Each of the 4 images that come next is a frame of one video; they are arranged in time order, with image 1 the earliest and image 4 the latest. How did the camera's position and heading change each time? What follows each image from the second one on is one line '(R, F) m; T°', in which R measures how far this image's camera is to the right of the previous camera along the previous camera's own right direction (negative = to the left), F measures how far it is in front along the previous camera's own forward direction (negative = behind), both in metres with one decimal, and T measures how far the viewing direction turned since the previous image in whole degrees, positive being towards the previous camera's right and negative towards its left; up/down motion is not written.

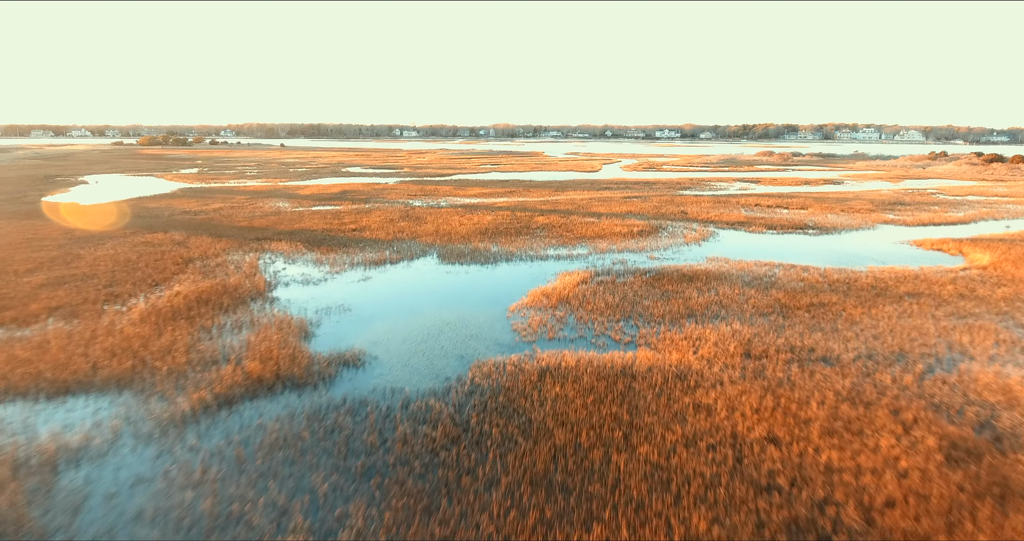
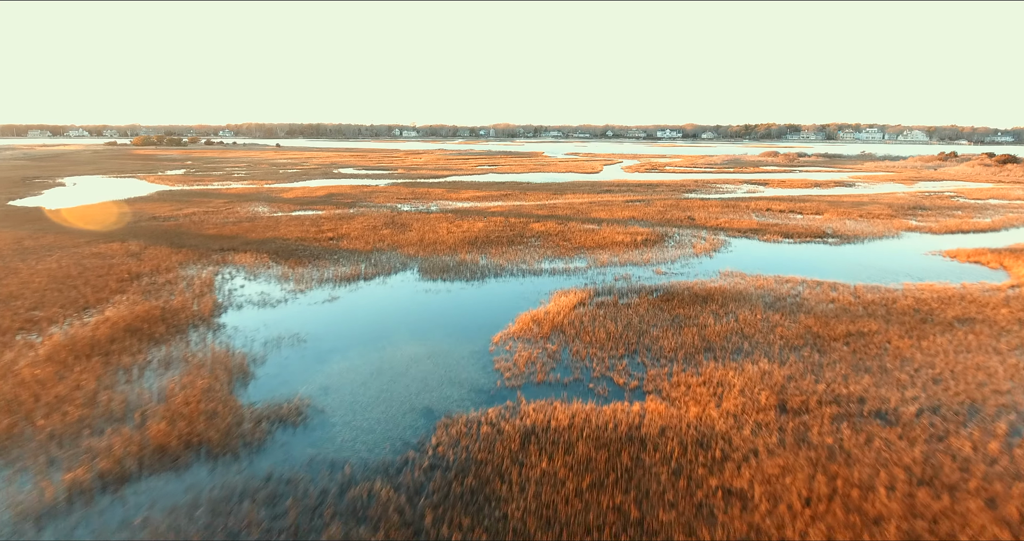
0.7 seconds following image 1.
(+0.4, +2.0) m; 0°
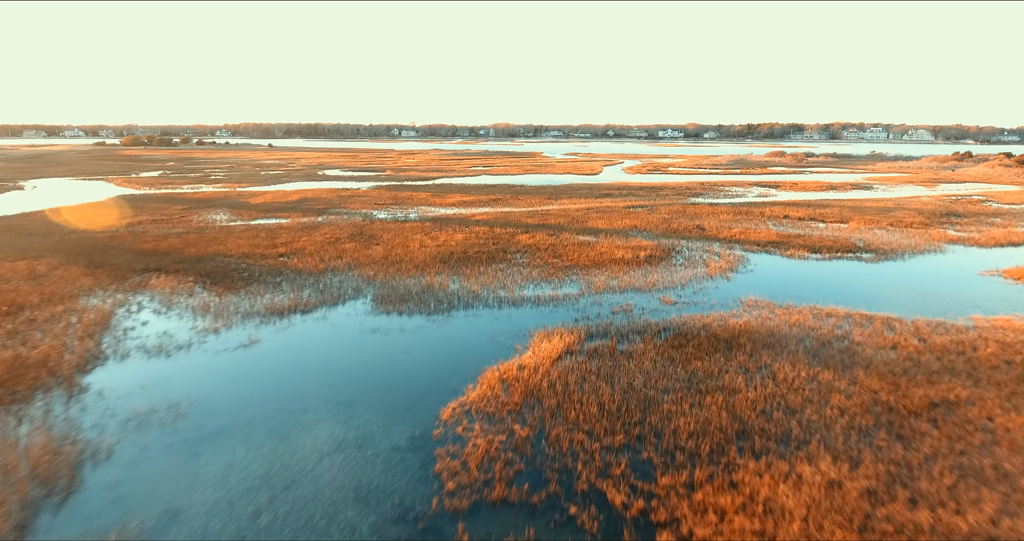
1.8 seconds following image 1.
(+0.7, +3.0) m; 0°
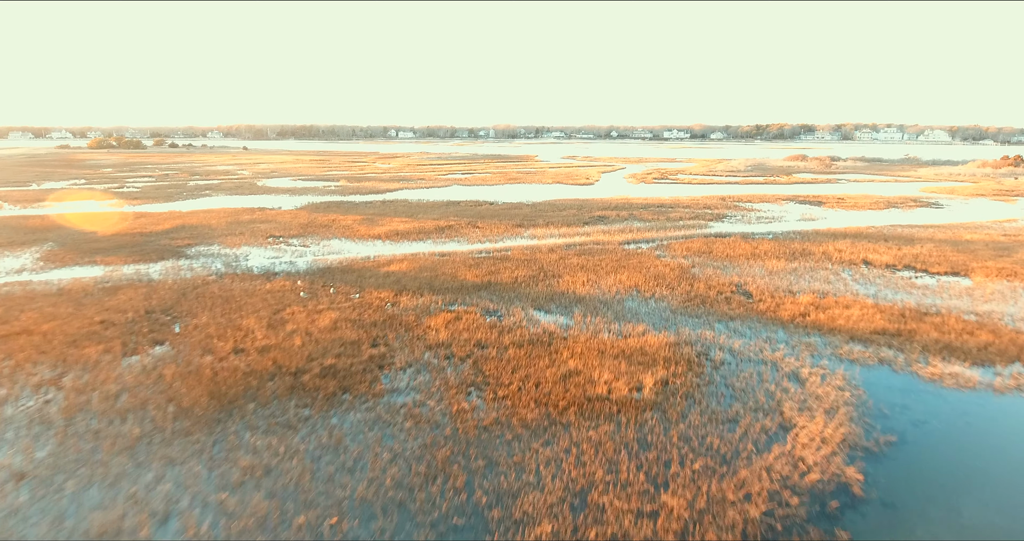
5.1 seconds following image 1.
(+2.3, +8.9) m; 0°
